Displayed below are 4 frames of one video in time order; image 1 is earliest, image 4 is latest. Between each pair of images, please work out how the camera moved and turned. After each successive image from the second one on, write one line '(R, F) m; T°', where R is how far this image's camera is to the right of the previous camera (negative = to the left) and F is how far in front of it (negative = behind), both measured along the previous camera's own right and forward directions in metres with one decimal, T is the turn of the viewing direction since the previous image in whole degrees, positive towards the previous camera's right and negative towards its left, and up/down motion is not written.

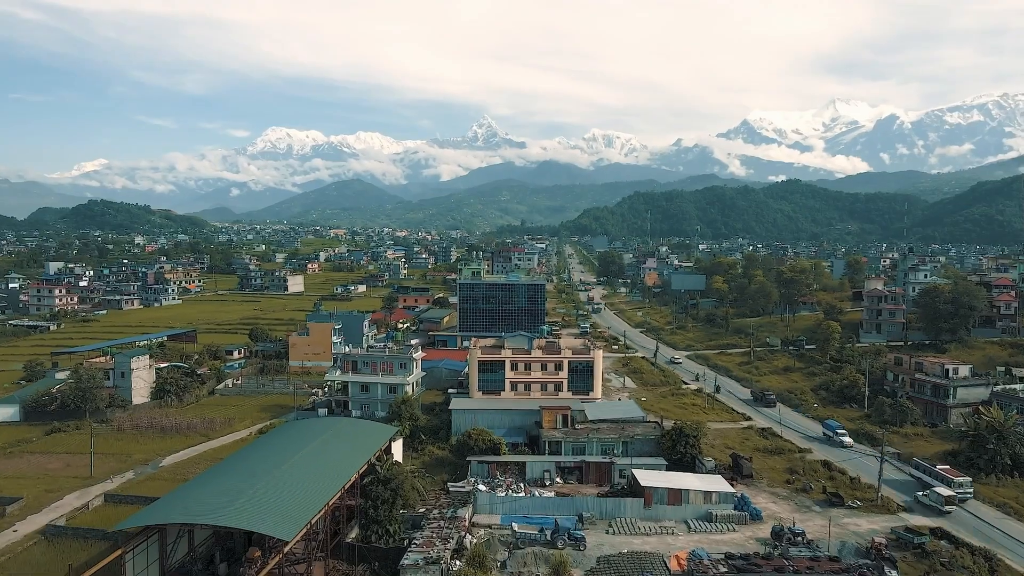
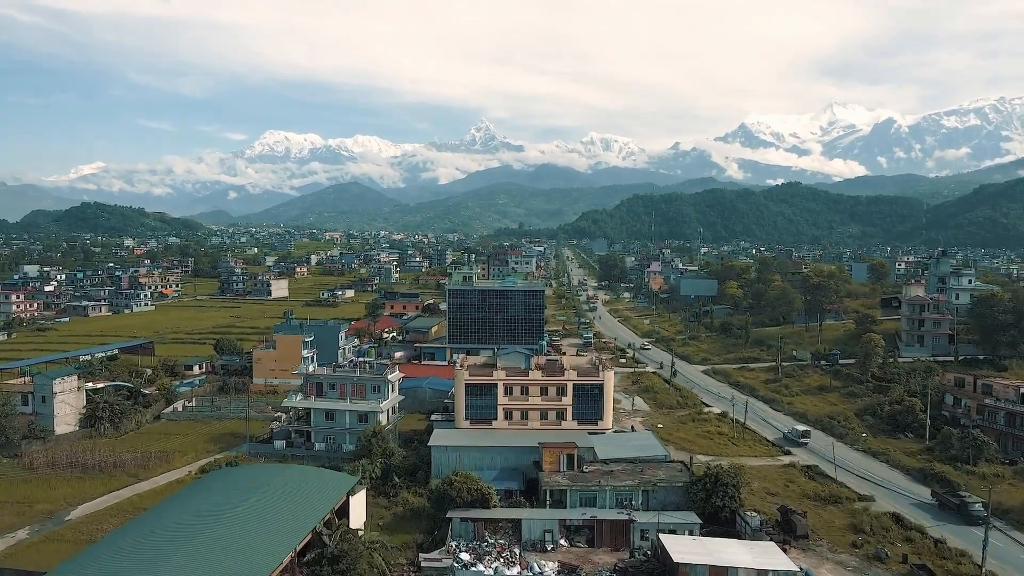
(+0.2, +5.4) m; 0°
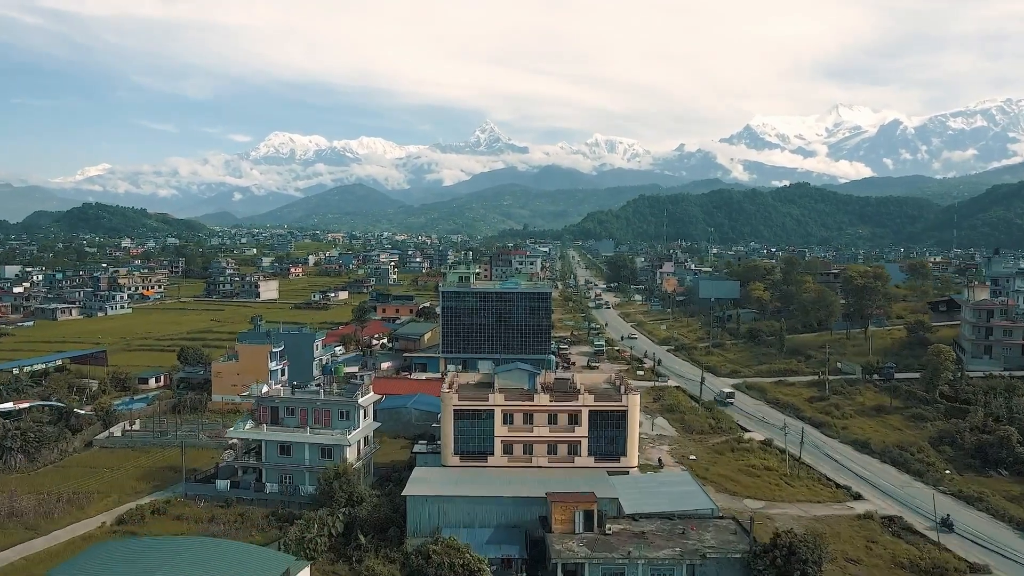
(+0.1, +5.6) m; 0°
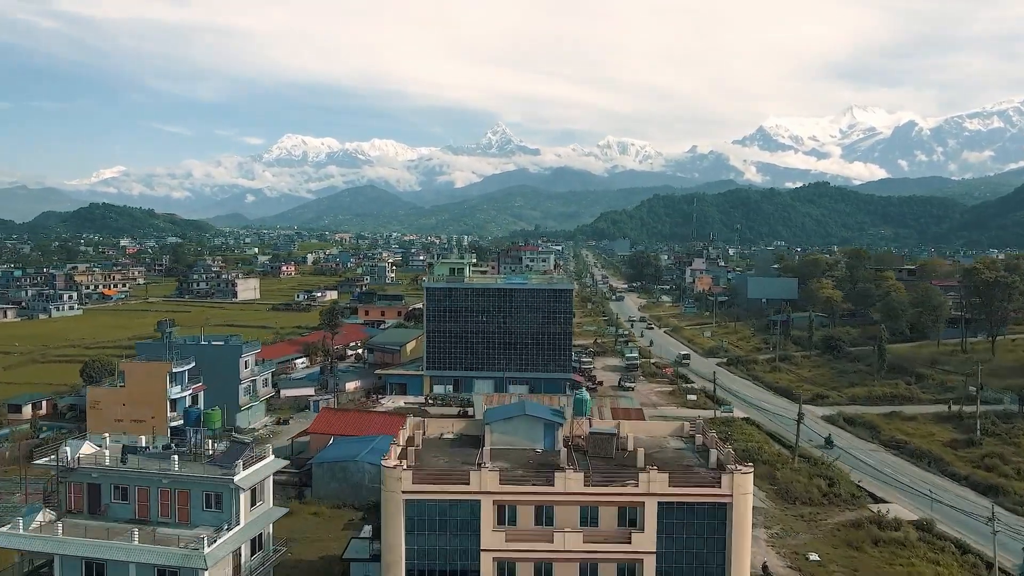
(+0.2, +10.4) m; -1°
